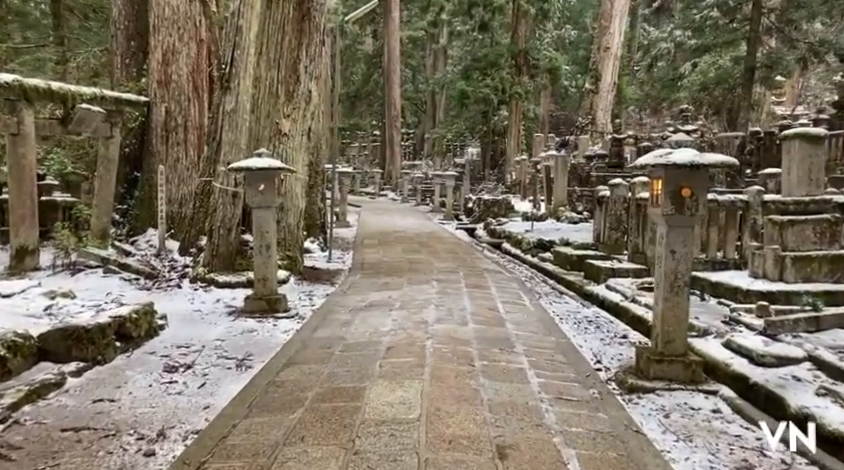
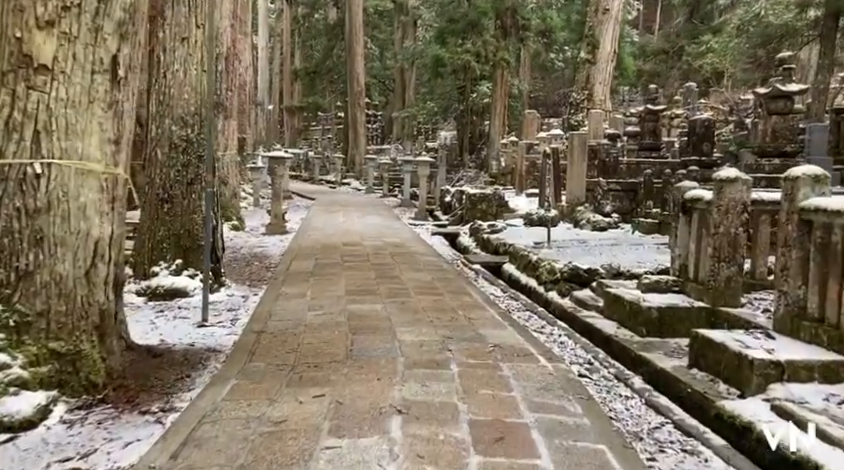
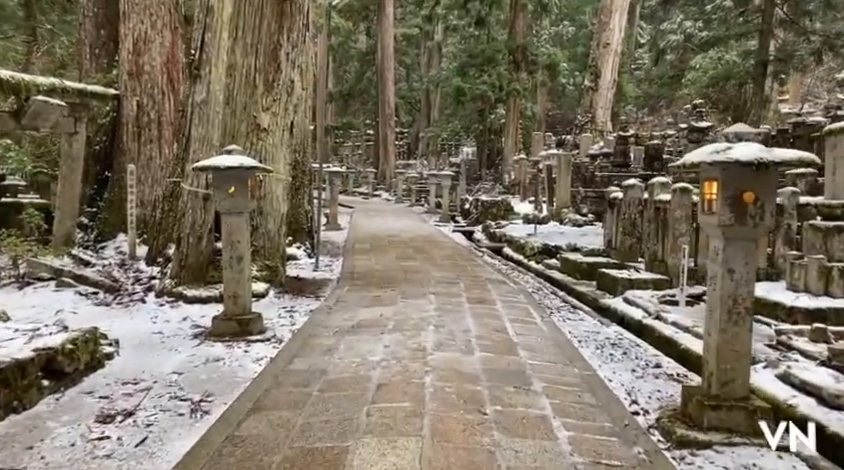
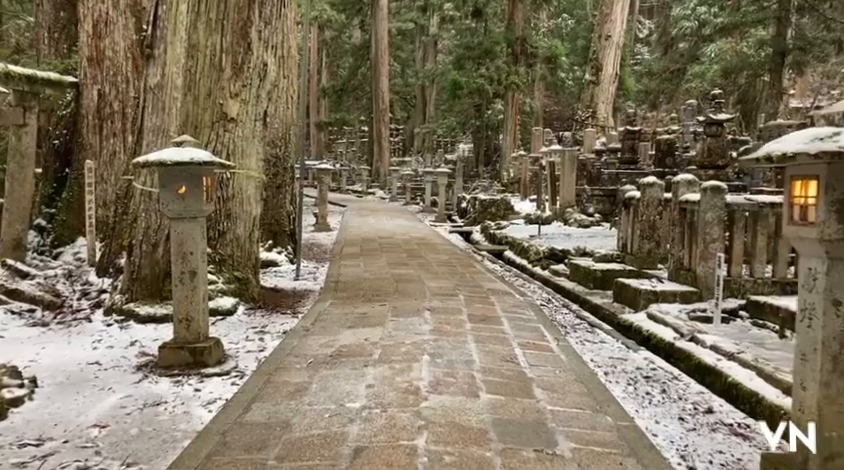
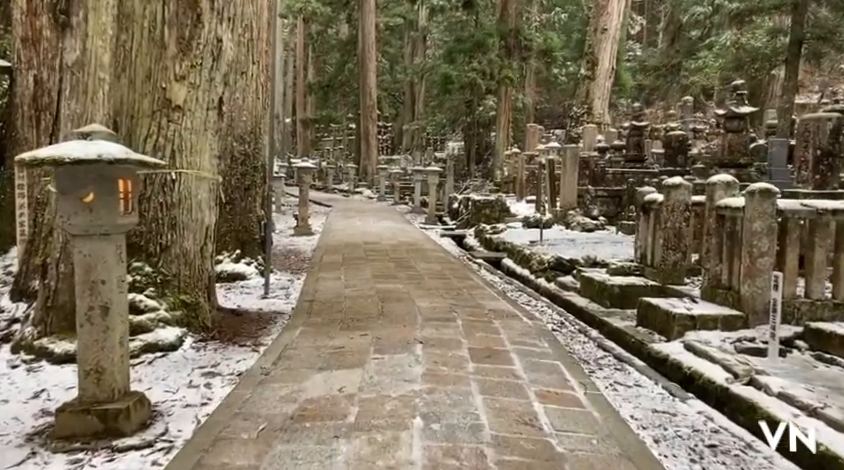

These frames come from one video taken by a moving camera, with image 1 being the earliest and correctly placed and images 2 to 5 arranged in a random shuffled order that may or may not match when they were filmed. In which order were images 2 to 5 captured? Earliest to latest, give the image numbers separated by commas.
3, 4, 5, 2
